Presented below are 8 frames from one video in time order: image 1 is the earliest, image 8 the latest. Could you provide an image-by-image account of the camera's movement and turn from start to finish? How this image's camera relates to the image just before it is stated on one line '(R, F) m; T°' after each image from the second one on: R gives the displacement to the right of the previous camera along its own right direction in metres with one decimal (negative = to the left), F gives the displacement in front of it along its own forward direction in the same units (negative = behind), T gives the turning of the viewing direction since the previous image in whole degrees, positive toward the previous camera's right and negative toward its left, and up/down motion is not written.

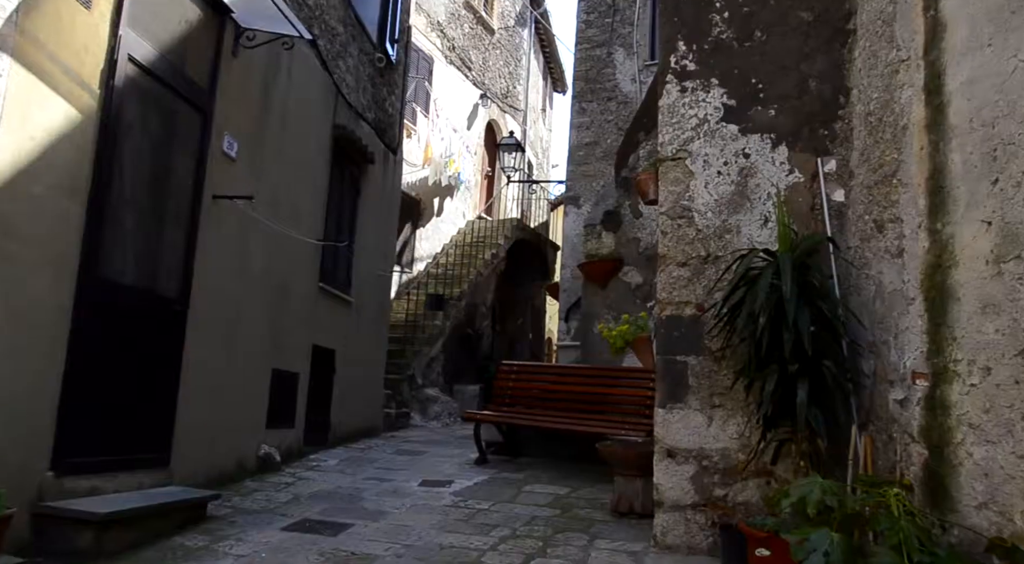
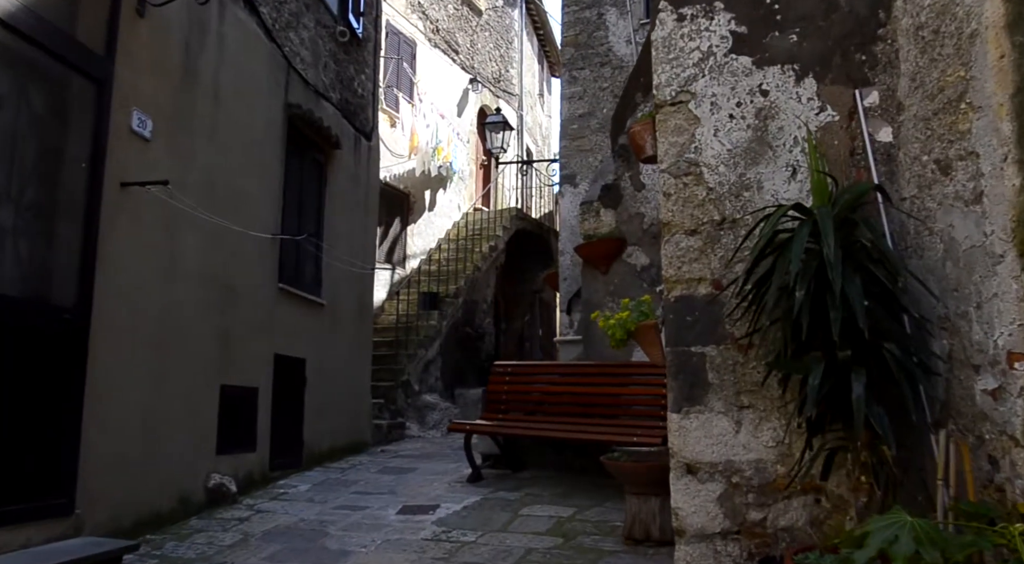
(+0.2, +0.8) m; -1°
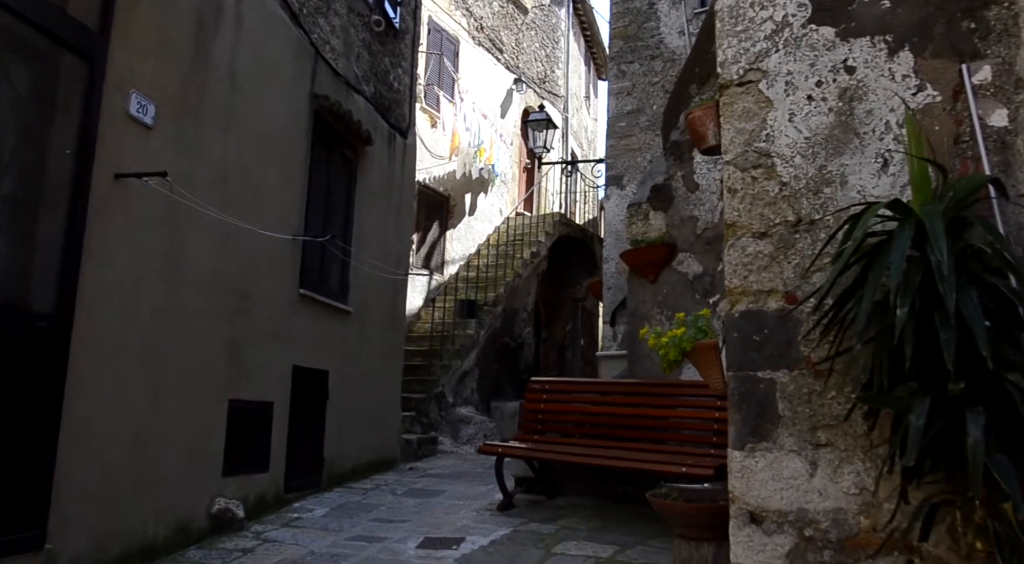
(0.0, +0.5) m; -4°
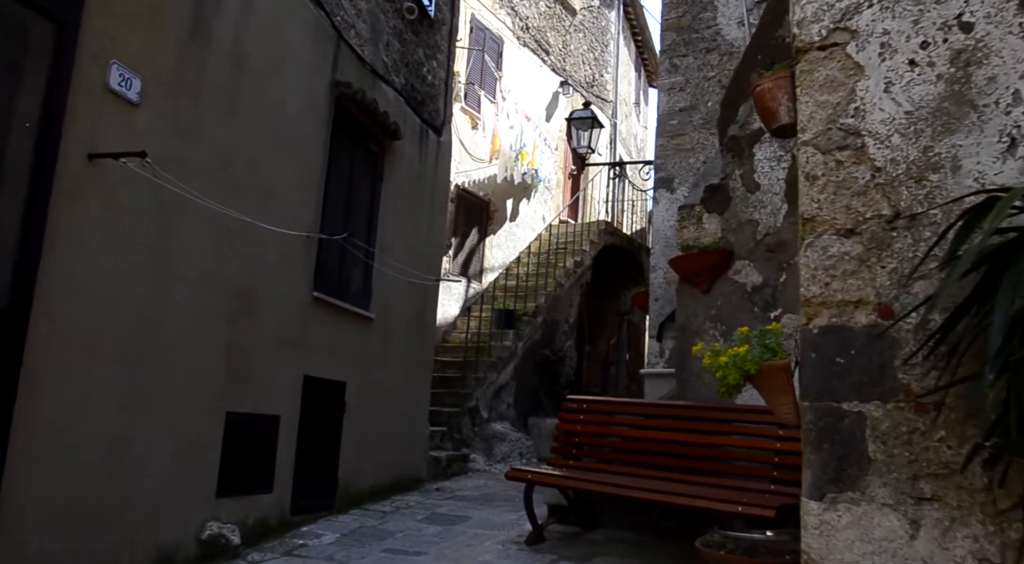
(+0.1, +0.5) m; -4°
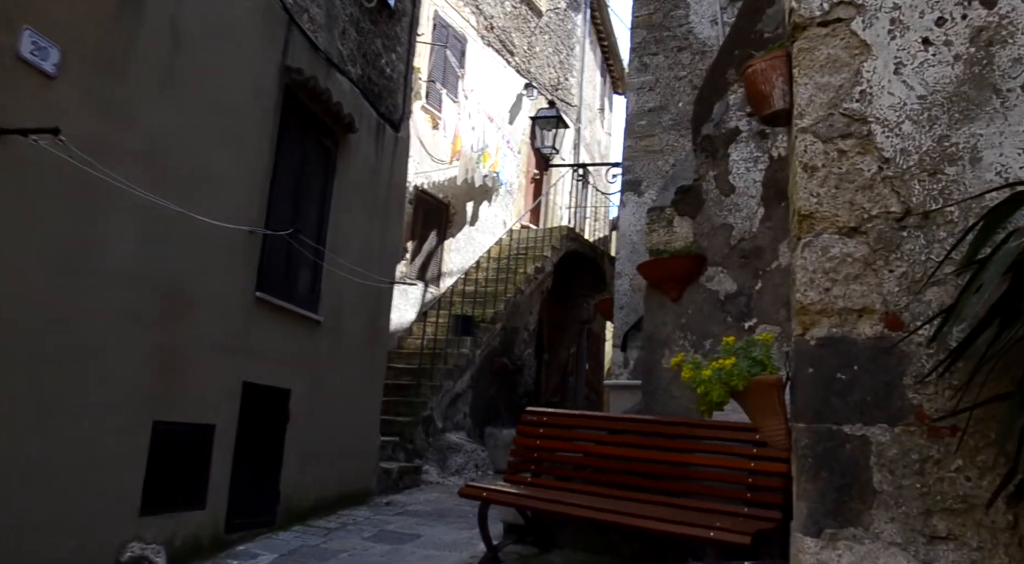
(0.0, +0.3) m; +3°
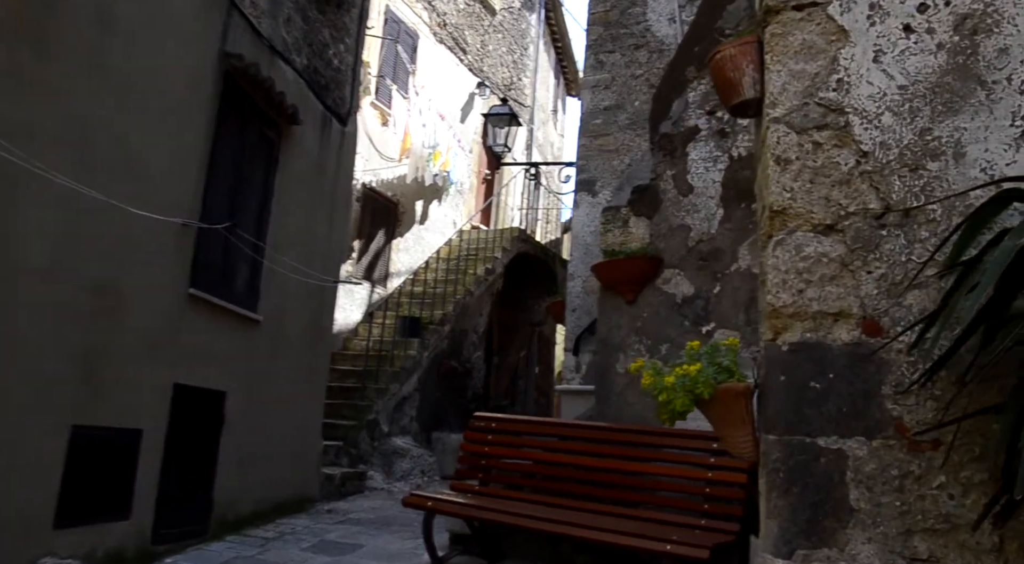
(0.0, +0.2) m; +4°
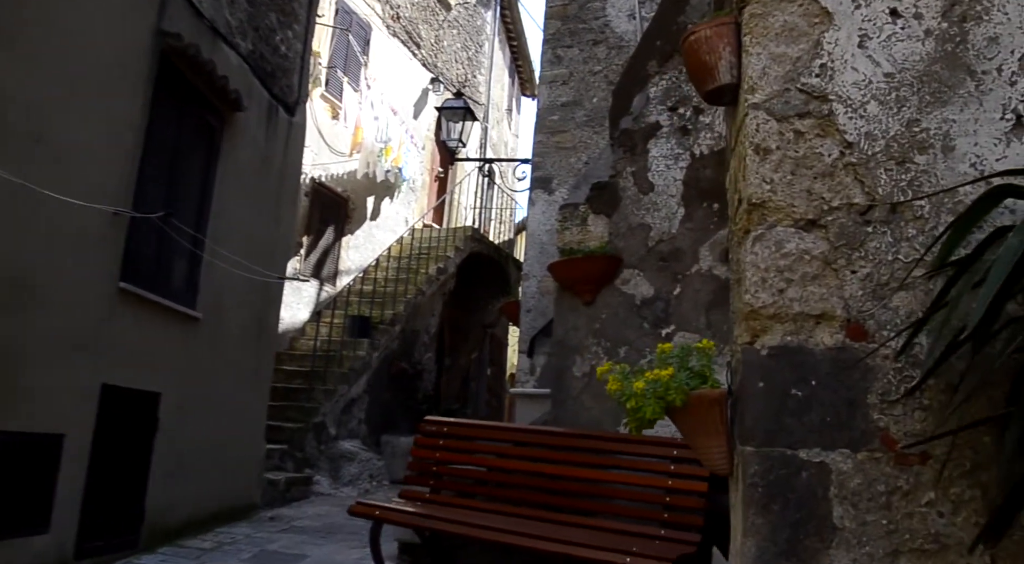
(0.0, +0.2) m; +4°
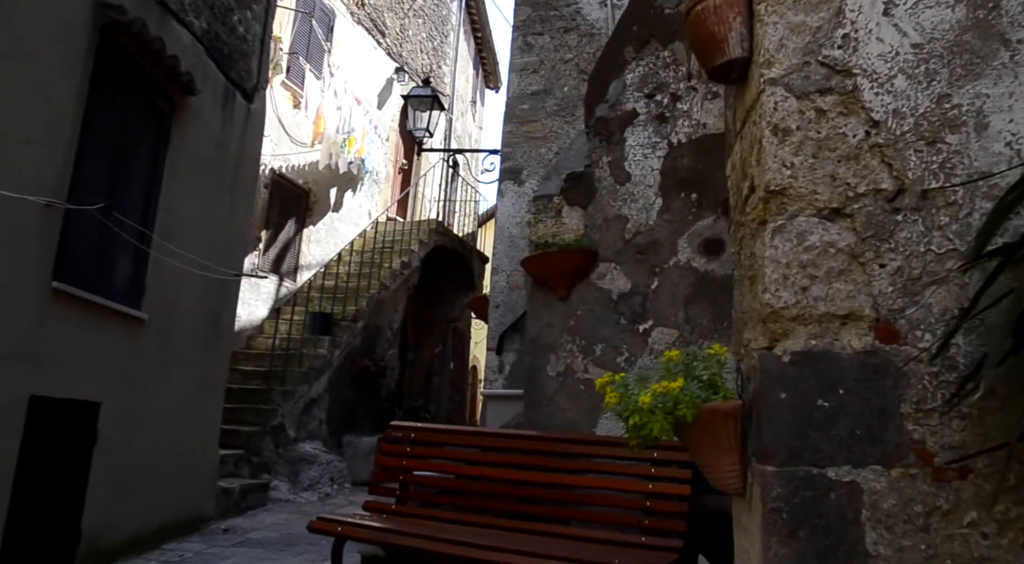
(-0.1, +0.2) m; +3°
